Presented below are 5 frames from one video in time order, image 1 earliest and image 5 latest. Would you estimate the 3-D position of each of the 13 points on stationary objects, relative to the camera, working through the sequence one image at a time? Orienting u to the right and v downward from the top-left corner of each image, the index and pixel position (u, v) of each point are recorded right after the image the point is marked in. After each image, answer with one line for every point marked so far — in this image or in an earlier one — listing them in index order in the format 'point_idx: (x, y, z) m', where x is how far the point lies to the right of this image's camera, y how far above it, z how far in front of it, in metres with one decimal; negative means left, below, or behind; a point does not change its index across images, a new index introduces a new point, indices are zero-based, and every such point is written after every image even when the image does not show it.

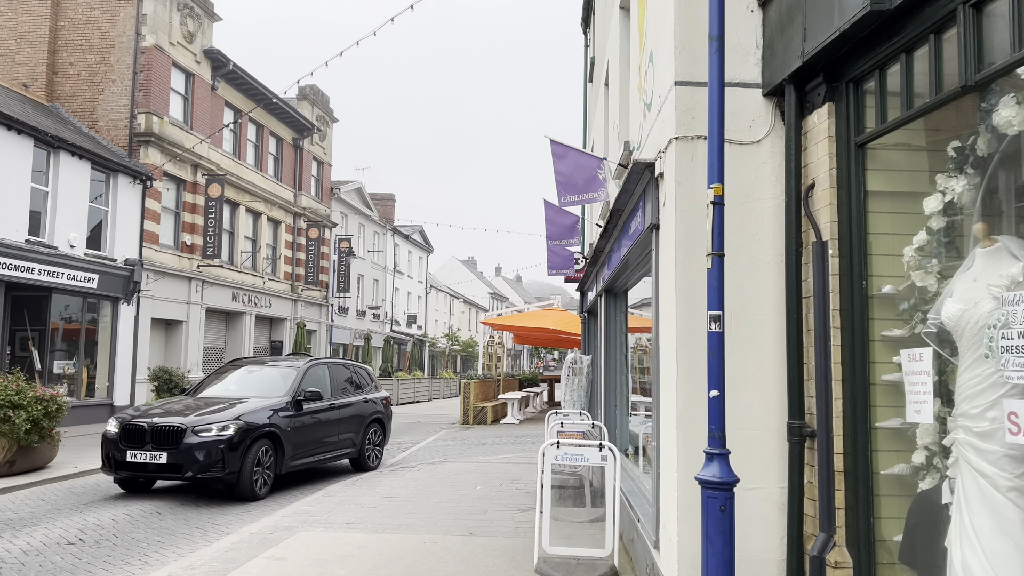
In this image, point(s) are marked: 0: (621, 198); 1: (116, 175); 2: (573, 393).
0: (+0.8, +0.7, +5.9) m
1: (-9.7, +2.8, +19.8) m
2: (+0.9, -1.6, +12.0) m
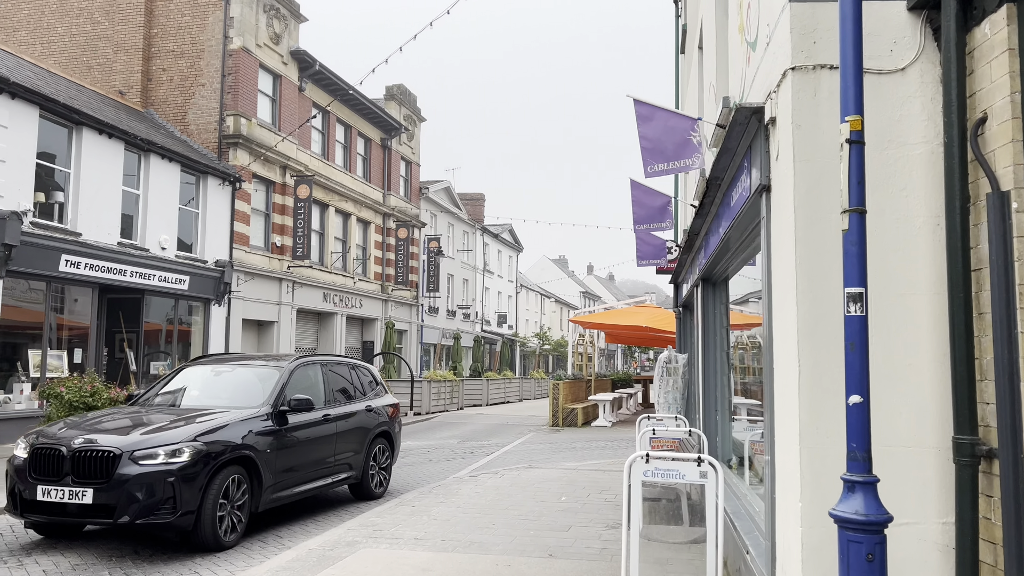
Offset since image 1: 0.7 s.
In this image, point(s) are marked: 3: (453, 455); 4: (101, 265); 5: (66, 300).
0: (+1.3, +0.8, +5.0) m
1: (-7.6, +2.7, +20.0) m
2: (+2.1, -1.5, +11.0) m
3: (-1.0, -2.9, +14.2) m
4: (-8.3, +0.5, +16.3) m
5: (-8.8, -0.2, +15.9) m
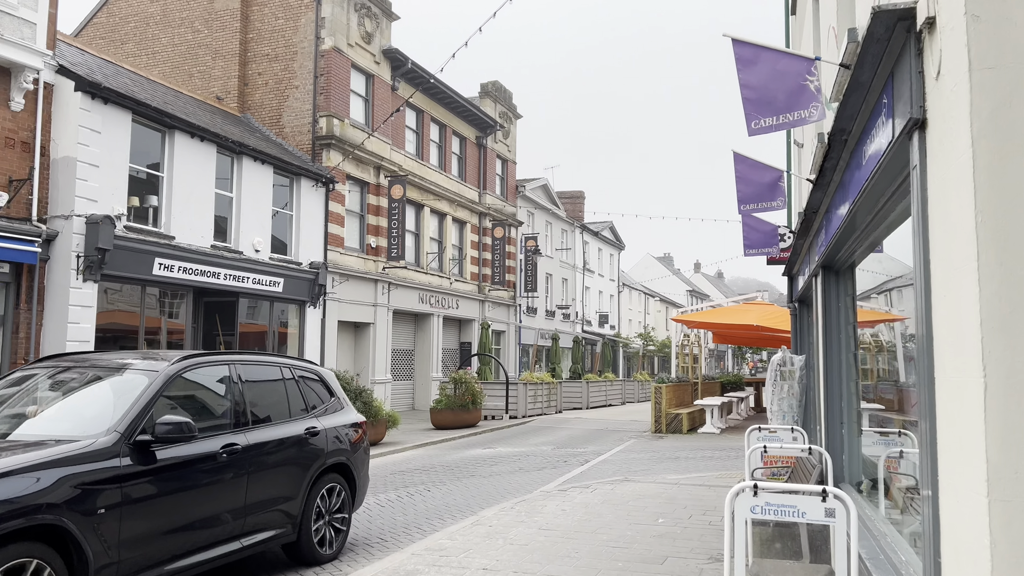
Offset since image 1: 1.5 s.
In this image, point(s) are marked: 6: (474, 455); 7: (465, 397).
0: (+1.6, +0.9, +3.9) m
1: (-5.3, +2.7, +19.9) m
2: (+3.2, -1.4, +9.7) m
3: (+0.5, -2.9, +13.3) m
4: (-6.4, +0.4, +16.3) m
5: (-6.9, -0.3, +16.0) m
6: (-0.7, -3.0, +14.3) m
7: (-1.1, -2.5, +18.6) m
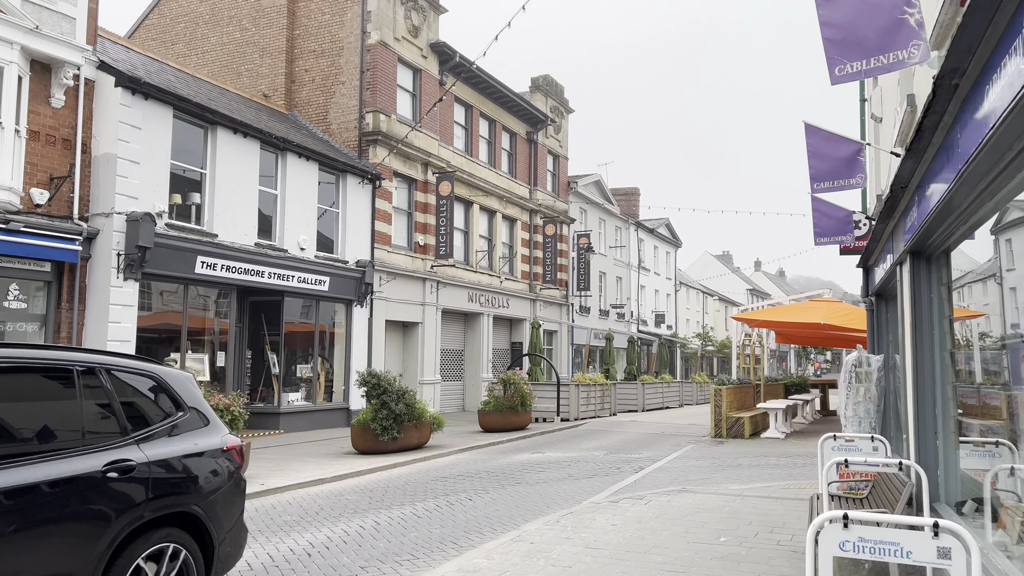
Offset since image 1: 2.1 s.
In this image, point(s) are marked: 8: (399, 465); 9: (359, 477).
0: (+1.7, +0.9, +3.0) m
1: (-4.1, +2.7, +19.5) m
2: (+3.8, -1.3, +8.8) m
3: (+1.3, -2.8, +12.5) m
4: (-5.5, +0.4, +16.0) m
5: (-6.0, -0.3, +15.8) m
6: (+0.2, -2.9, +13.6) m
7: (0.0, -2.4, +17.9) m
8: (-1.7, -2.7, +12.4) m
9: (-2.1, -2.6, +11.3) m
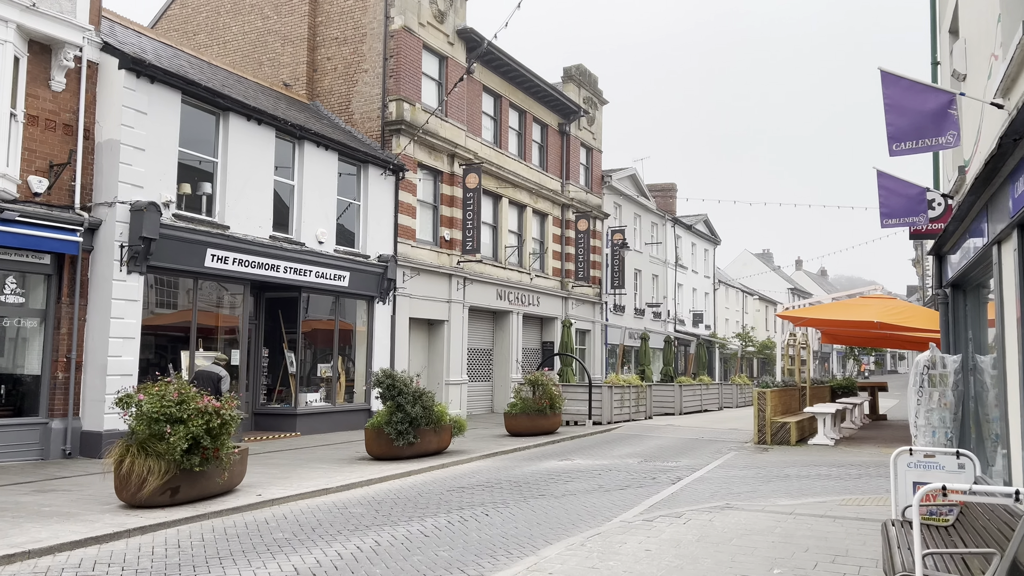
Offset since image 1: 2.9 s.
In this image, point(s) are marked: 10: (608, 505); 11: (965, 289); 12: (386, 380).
0: (+1.6, +1.0, +2.0) m
1: (-3.4, +2.8, +18.7) m
2: (+3.9, -1.2, +7.6) m
3: (+1.7, -2.7, +11.4) m
4: (-4.9, +0.5, +15.3) m
5: (-5.5, -0.2, +15.0) m
6: (+0.6, -2.8, +12.6) m
7: (+0.6, -2.4, +16.9) m
8: (-1.4, -2.6, +11.4) m
9: (-1.8, -2.5, +10.4) m
10: (+1.1, -2.5, +9.5) m
11: (+4.4, 0.0, +8.0) m
12: (-1.9, -1.4, +12.0) m
